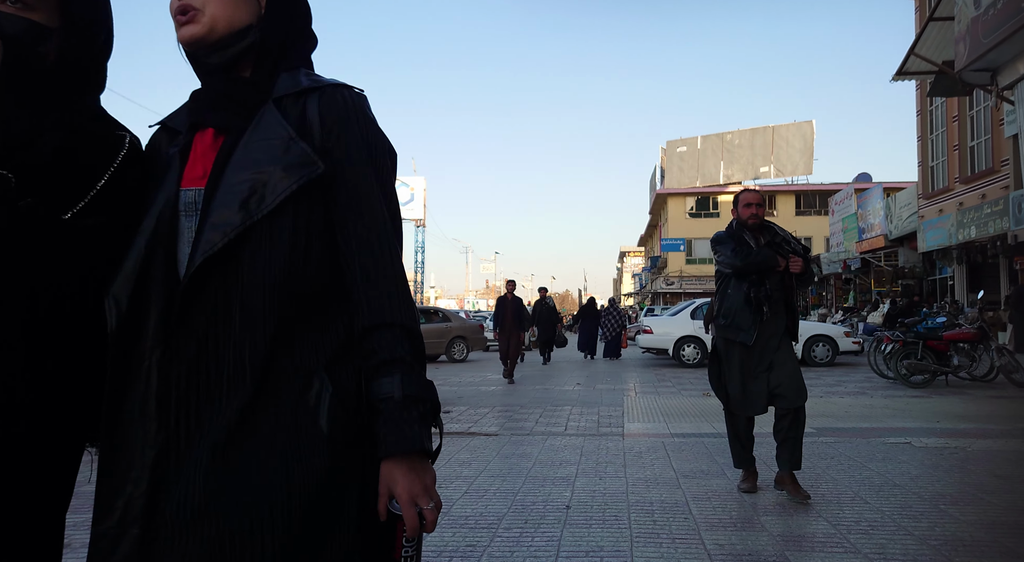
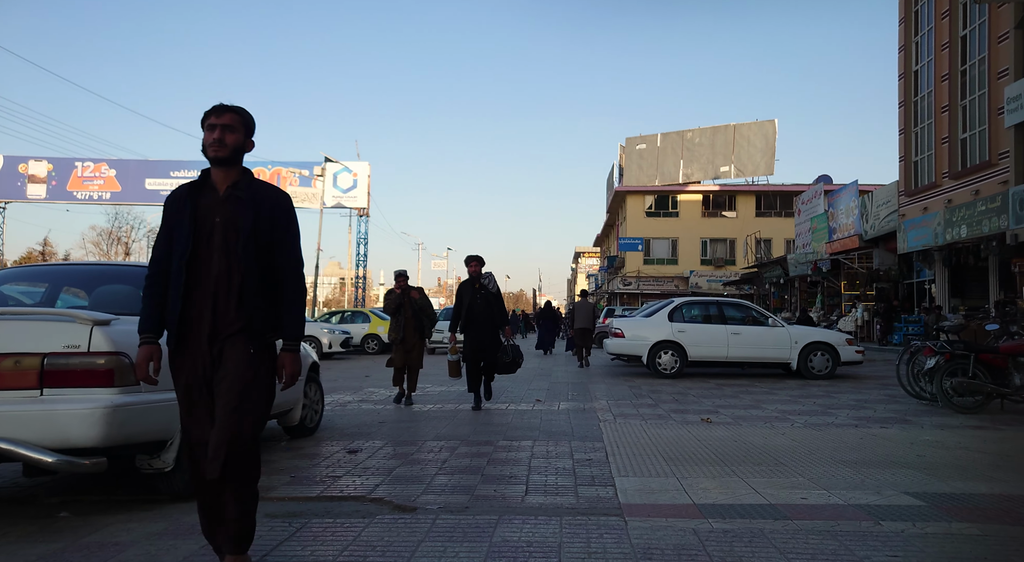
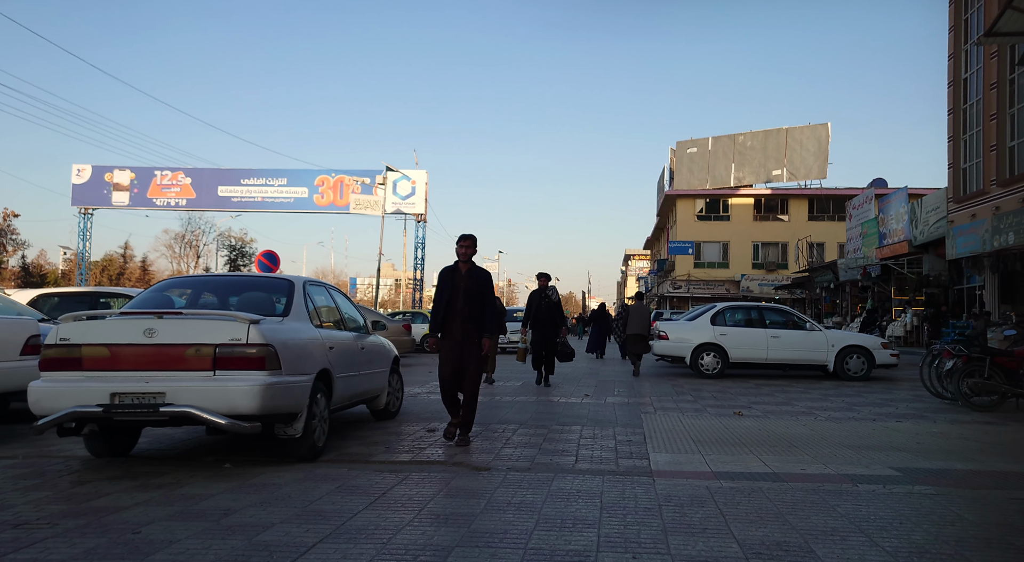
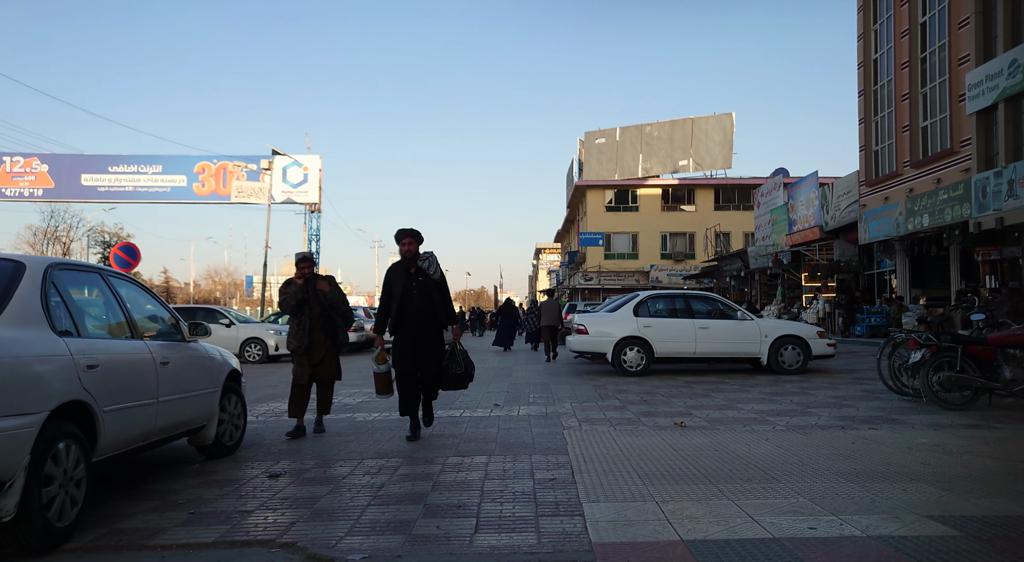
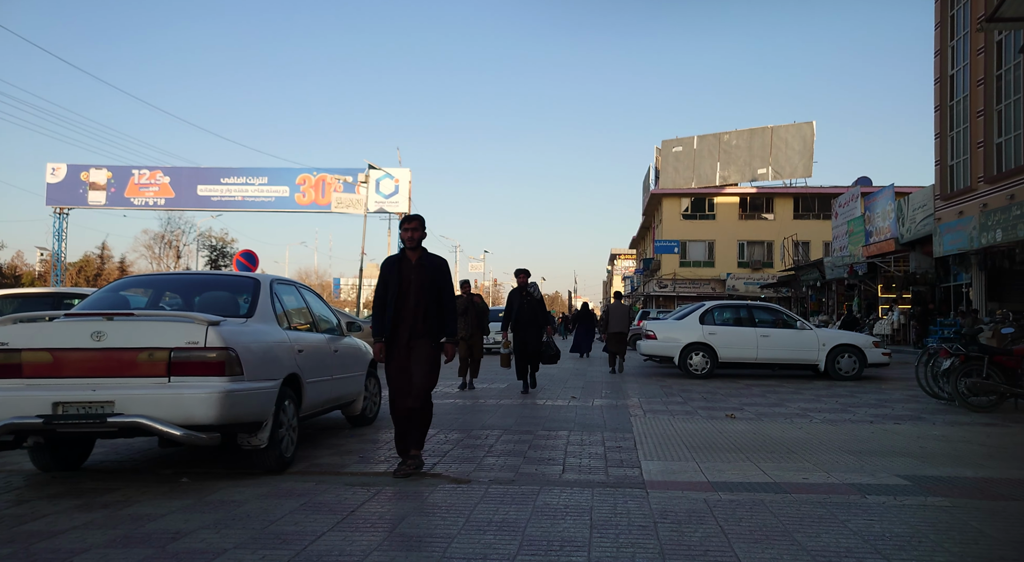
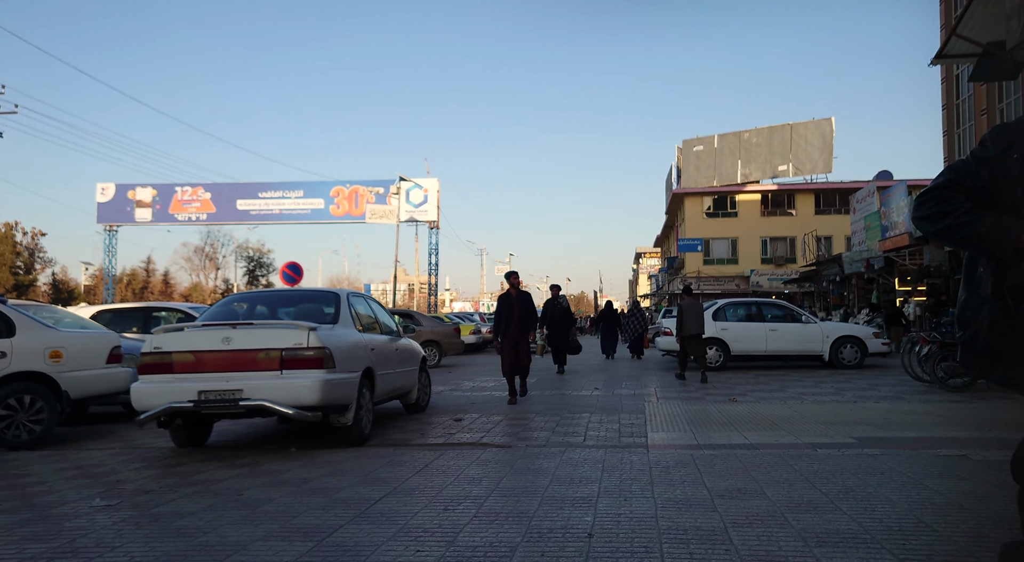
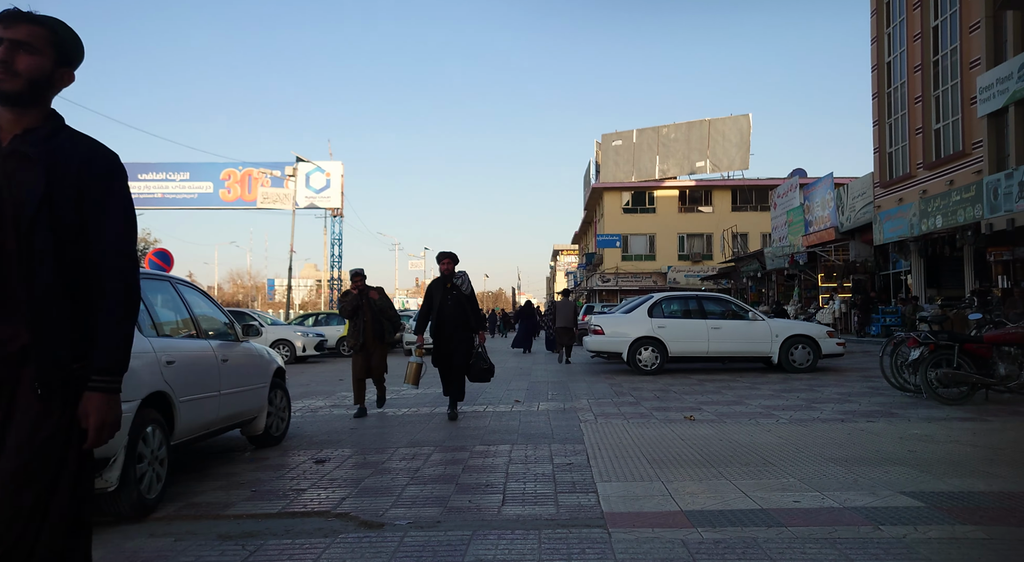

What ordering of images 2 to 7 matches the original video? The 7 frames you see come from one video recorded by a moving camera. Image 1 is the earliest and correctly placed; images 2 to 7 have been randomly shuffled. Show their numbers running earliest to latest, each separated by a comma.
6, 3, 5, 2, 7, 4
